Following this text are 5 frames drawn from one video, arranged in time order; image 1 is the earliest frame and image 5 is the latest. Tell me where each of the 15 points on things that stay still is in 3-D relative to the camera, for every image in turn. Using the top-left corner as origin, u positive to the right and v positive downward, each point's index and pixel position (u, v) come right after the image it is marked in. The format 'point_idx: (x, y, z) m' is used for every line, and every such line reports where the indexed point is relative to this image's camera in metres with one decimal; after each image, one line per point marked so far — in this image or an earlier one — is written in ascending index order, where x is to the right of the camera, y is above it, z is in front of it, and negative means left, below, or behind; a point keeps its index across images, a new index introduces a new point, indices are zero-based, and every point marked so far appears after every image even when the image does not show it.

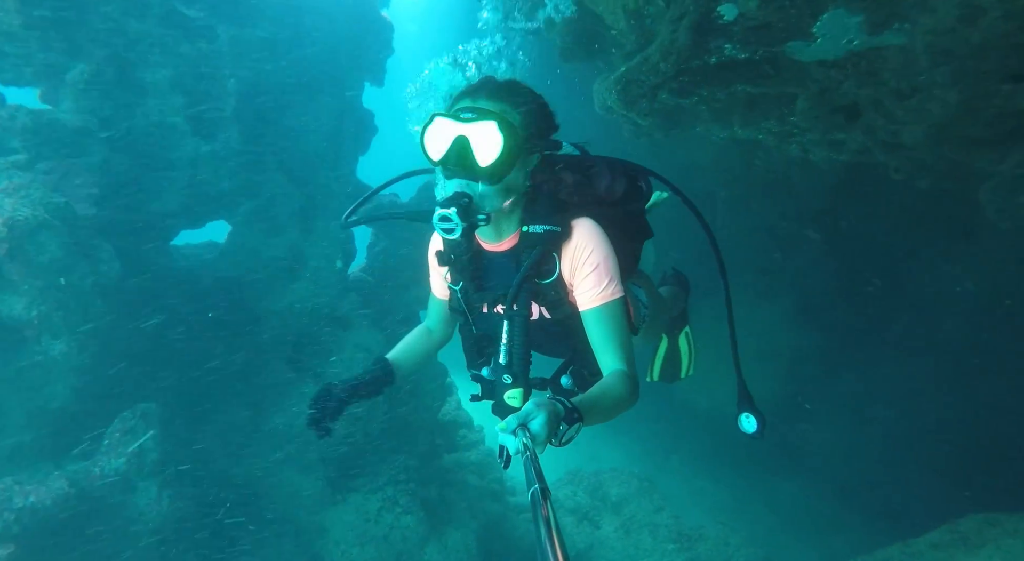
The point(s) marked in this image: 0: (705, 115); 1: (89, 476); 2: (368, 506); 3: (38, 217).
0: (+2.3, +1.9, +6.3) m
1: (-4.1, -1.9, +5.3) m
2: (-1.9, -3.0, +7.2) m
3: (-4.7, +0.6, +5.5) m
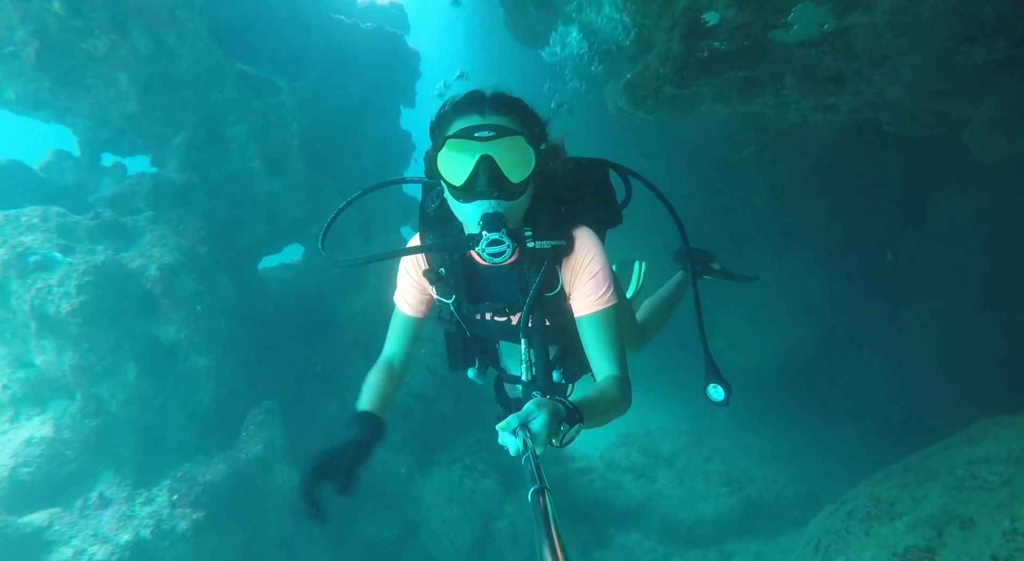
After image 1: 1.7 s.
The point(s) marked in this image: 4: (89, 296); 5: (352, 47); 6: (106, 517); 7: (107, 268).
0: (+2.6, +2.3, +7.3) m
1: (-3.3, -2.2, +6.7) m
2: (-0.9, -3.0, +8.5) m
3: (-4.2, +0.3, +6.8) m
4: (-4.8, -0.2, +6.3) m
5: (-2.6, +3.9, +9.0) m
6: (-4.4, -2.6, +6.1) m
7: (-4.7, +0.2, +6.5) m
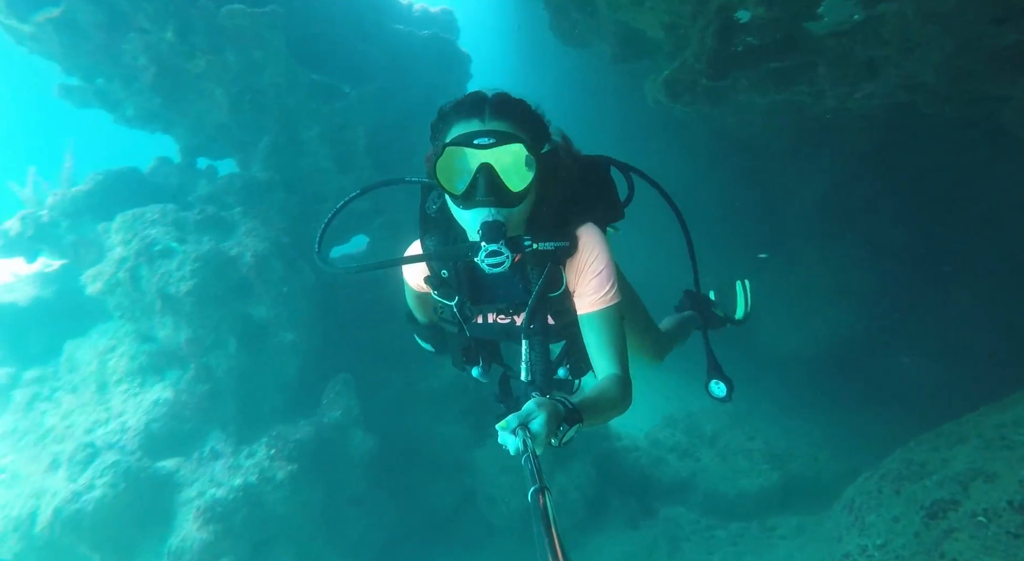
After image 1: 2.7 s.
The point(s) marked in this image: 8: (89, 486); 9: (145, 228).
0: (+3.3, +2.6, +7.7) m
1: (-2.6, -2.0, +7.7) m
2: (-0.1, -2.7, +9.3) m
3: (-3.5, +0.5, +7.9) m
4: (-4.1, 0.0, +7.3) m
5: (-1.9, +4.1, +9.9) m
6: (-3.8, -2.4, +7.1) m
7: (-4.1, +0.3, +7.5) m
8: (-5.2, -2.5, +6.9) m
9: (-5.1, +0.7, +7.8) m
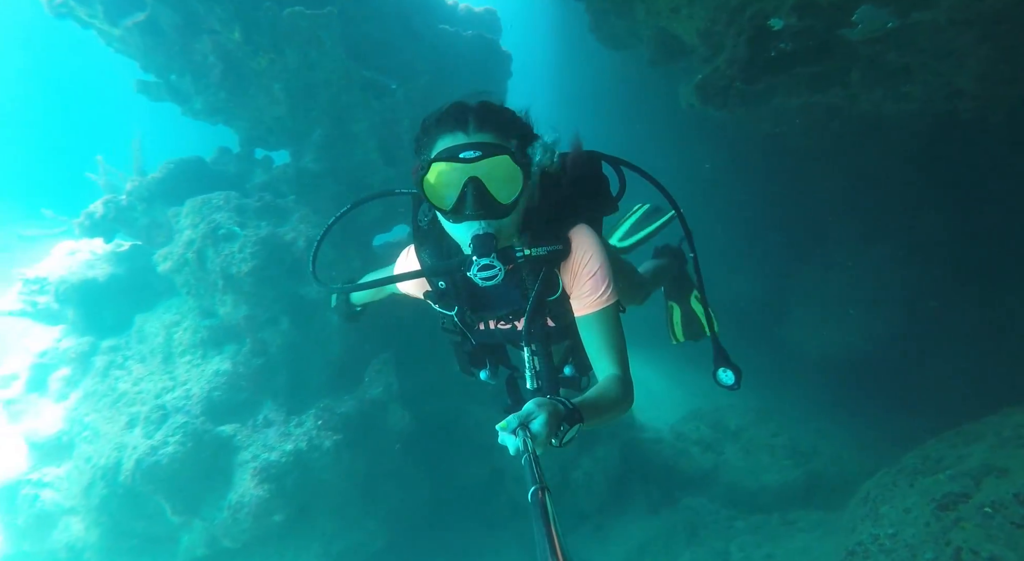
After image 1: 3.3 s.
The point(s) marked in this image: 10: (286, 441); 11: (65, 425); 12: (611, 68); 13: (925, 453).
0: (+3.8, +2.7, +8.0) m
1: (-2.2, -1.8, +8.3) m
2: (+0.4, -2.5, +9.8) m
3: (-3.0, +0.7, +8.5) m
4: (-3.7, +0.3, +8.0) m
5: (-1.1, +4.3, +10.4) m
6: (-3.4, -2.2, +7.8) m
7: (-3.6, +0.6, +8.2) m
8: (-4.8, -2.2, +7.7) m
9: (-4.6, +1.0, +8.4) m
10: (-3.1, -2.2, +7.7) m
11: (-7.5, -2.4, +9.2) m
12: (+2.1, +4.5, +11.7) m
13: (+5.3, -2.2, +7.1) m
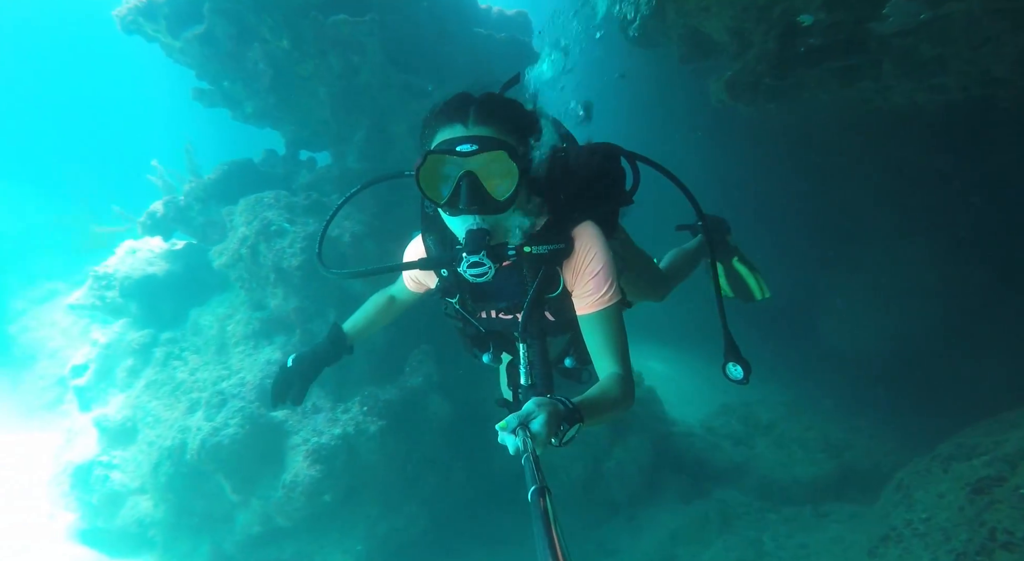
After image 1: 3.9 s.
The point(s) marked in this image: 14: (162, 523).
0: (+4.3, +2.8, +8.1) m
1: (-1.7, -1.7, +8.7) m
2: (+1.0, -2.4, +10.1) m
3: (-2.5, +0.8, +8.9) m
4: (-3.1, +0.4, +8.5) m
5: (-0.5, +4.4, +10.7) m
6: (-2.9, -2.1, +8.2) m
7: (-3.1, +0.7, +8.6) m
8: (-4.3, -2.2, +8.2) m
9: (-4.1, +1.1, +9.0) m
10: (-2.6, -2.1, +8.1) m
11: (-6.9, -2.3, +9.9) m
12: (+2.8, +4.6, +11.9) m
13: (+5.8, -2.1, +7.1) m
14: (-5.6, -3.9, +8.8) m
